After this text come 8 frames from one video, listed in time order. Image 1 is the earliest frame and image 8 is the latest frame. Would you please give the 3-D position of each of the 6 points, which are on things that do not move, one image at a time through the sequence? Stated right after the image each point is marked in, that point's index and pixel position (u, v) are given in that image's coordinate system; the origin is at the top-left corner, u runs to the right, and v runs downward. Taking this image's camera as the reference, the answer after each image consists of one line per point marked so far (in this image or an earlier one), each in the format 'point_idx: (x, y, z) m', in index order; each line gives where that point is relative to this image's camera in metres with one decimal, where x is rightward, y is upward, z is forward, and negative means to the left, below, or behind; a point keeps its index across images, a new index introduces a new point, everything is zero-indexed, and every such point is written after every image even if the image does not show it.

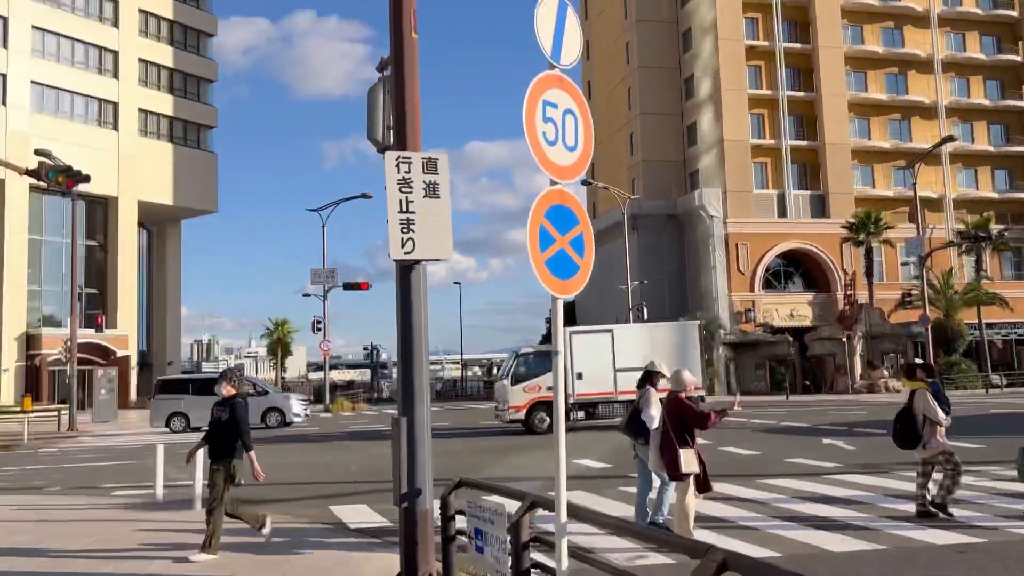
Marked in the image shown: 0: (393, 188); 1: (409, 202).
0: (-1.0, +0.9, +6.5) m
1: (-0.7, +0.7, +5.8) m
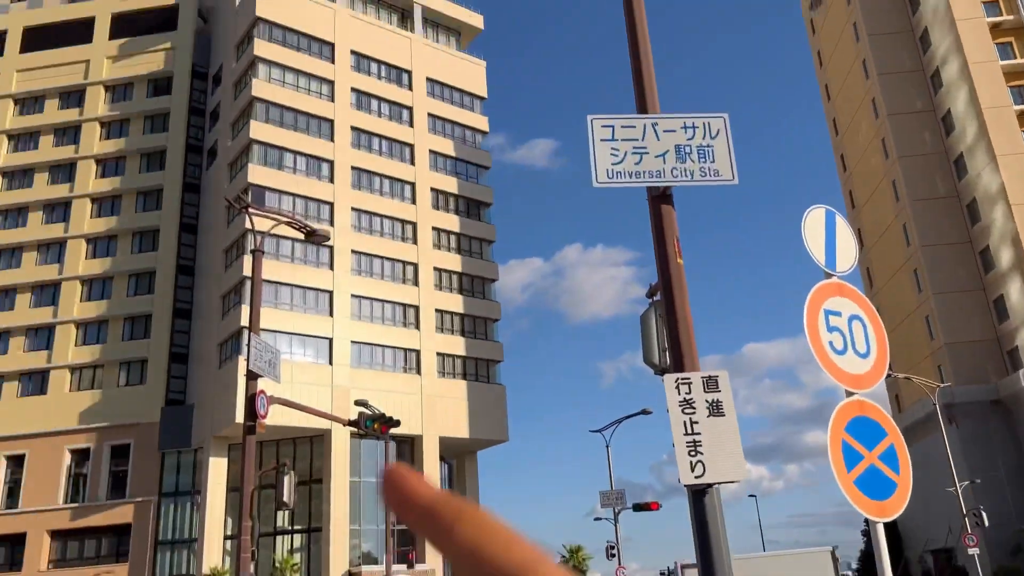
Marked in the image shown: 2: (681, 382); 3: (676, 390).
0: (+1.3, -1.0, +6.5) m
1: (+1.3, -0.9, +5.7) m
2: (+1.4, -0.8, +6.6) m
3: (+1.4, -0.8, +6.6) m
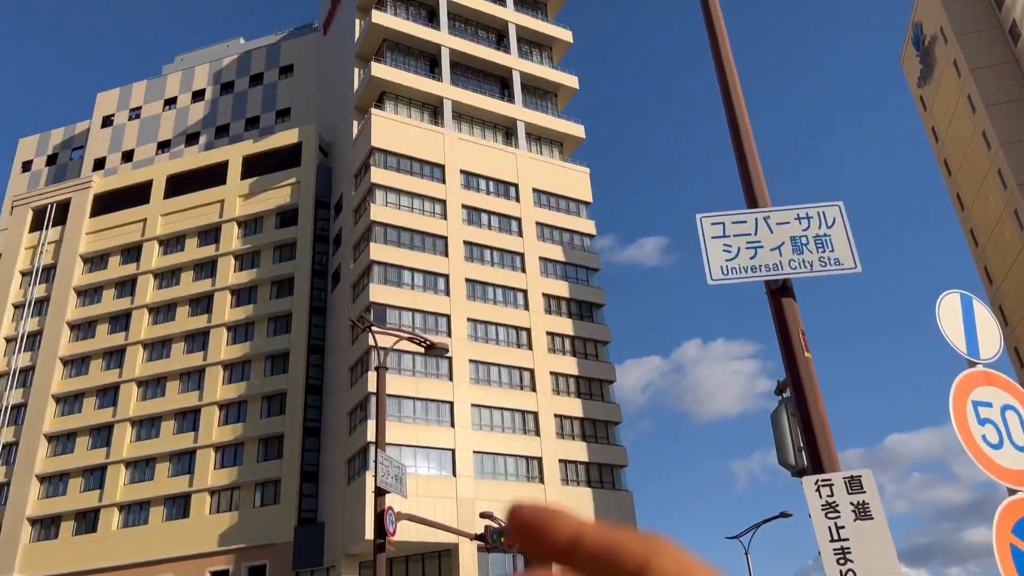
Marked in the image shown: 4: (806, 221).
0: (+2.3, -1.7, +6.1) m
1: (+2.2, -1.6, +5.4) m
2: (+2.4, -1.5, +6.3) m
3: (+2.4, -1.6, +6.2) m
4: (+3.4, +0.8, +9.3) m
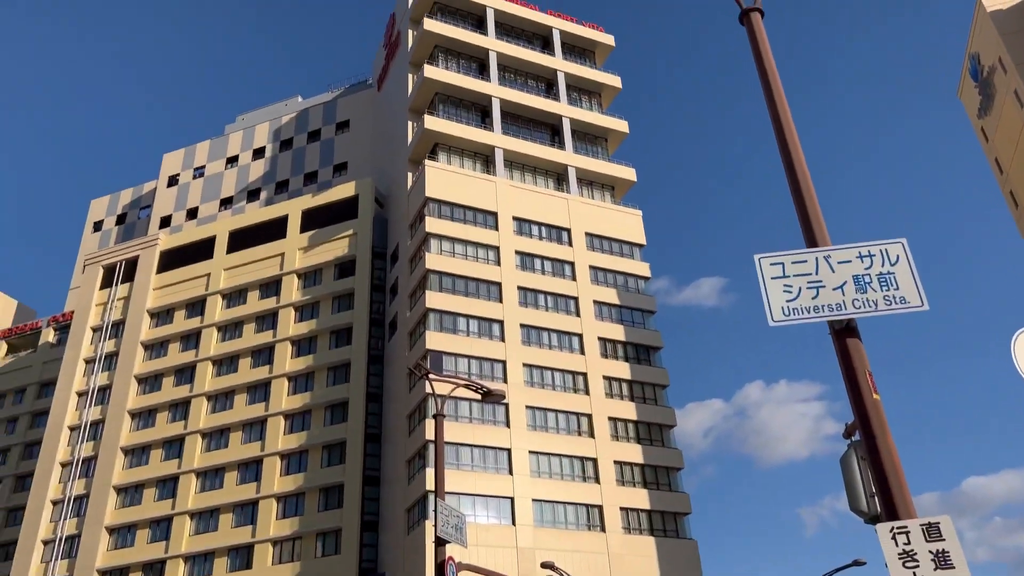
0: (+2.8, -2.0, +5.9) m
1: (+2.6, -1.9, +5.1) m
2: (+2.9, -1.8, +6.0) m
3: (+2.9, -1.9, +6.0) m
4: (+4.0, +0.3, +9.1) m
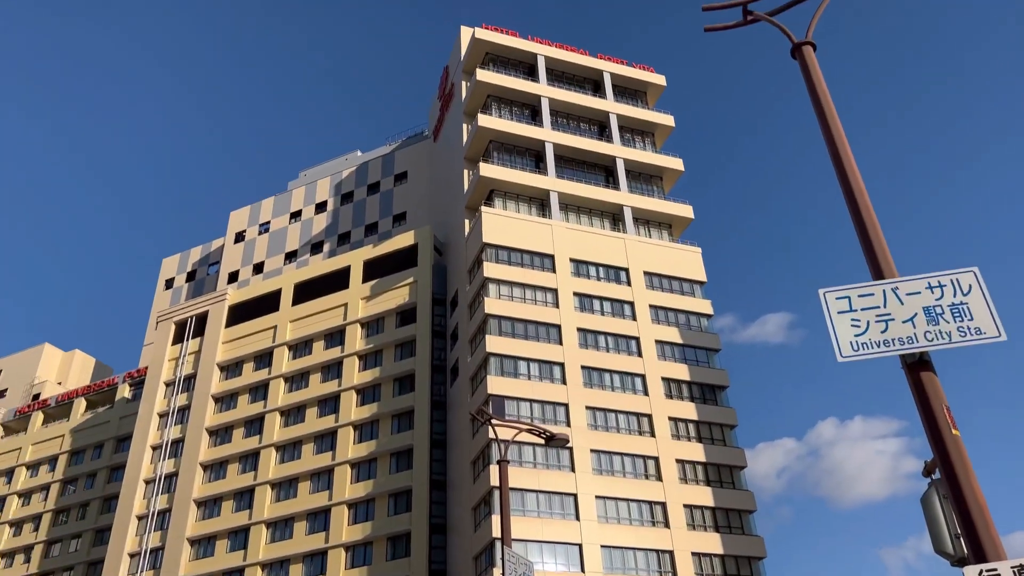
0: (+3.3, -2.2, +5.6) m
1: (+3.0, -2.0, +4.8) m
2: (+3.4, -2.1, +5.7) m
3: (+3.3, -2.1, +5.7) m
4: (+4.7, 0.0, +8.8) m
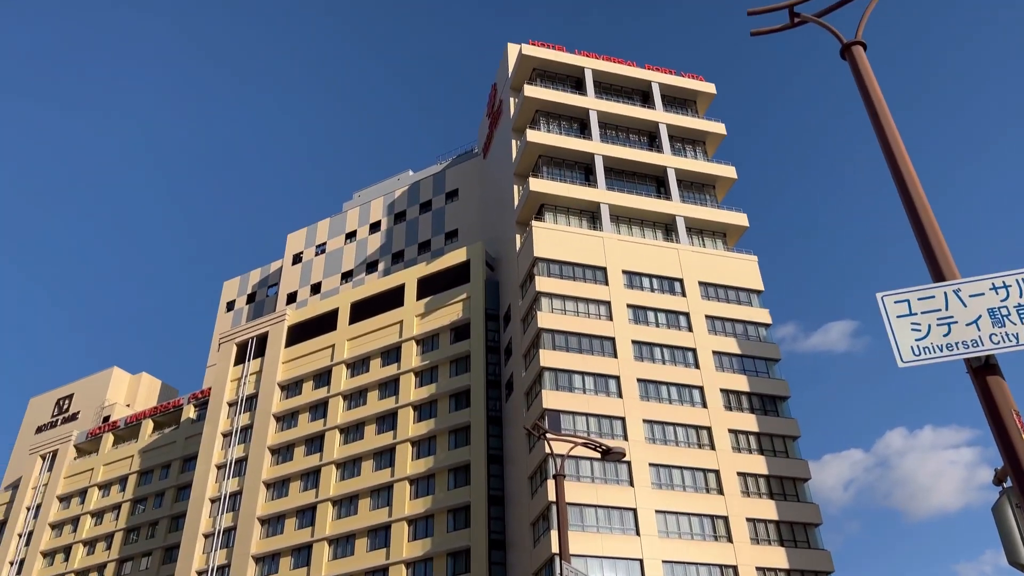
0: (+3.6, -2.2, +5.3) m
1: (+3.3, -2.0, +4.6) m
2: (+3.7, -2.0, +5.4) m
3: (+3.7, -2.1, +5.4) m
4: (+5.2, 0.0, +8.5) m
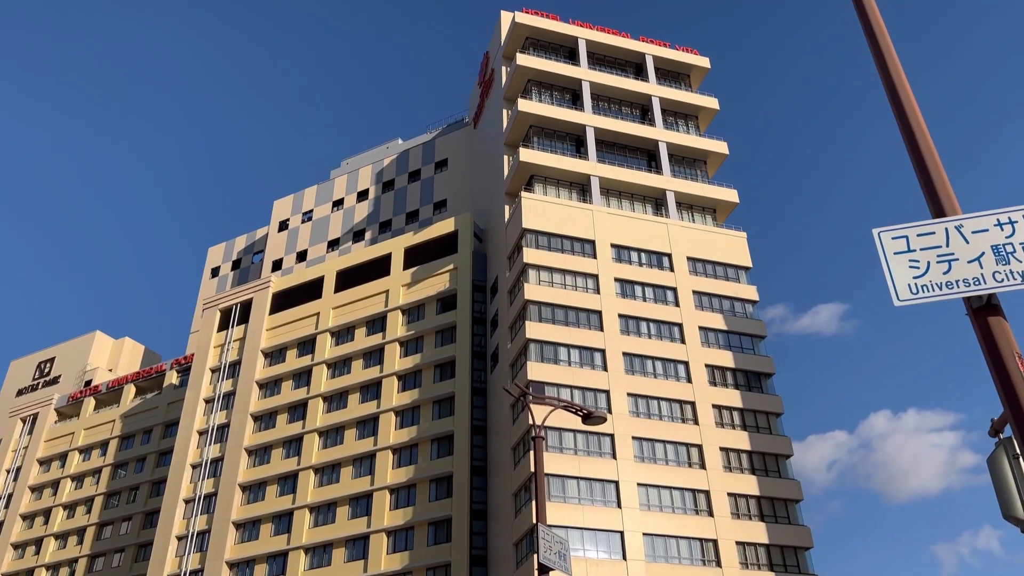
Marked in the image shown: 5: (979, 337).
0: (+3.4, -1.6, +4.9) m
1: (+3.1, -1.4, +4.2) m
2: (+3.5, -1.4, +5.1) m
3: (+3.5, -1.5, +5.0) m
4: (+4.9, +0.7, +8.1) m
5: (+4.5, -0.4, +7.8) m
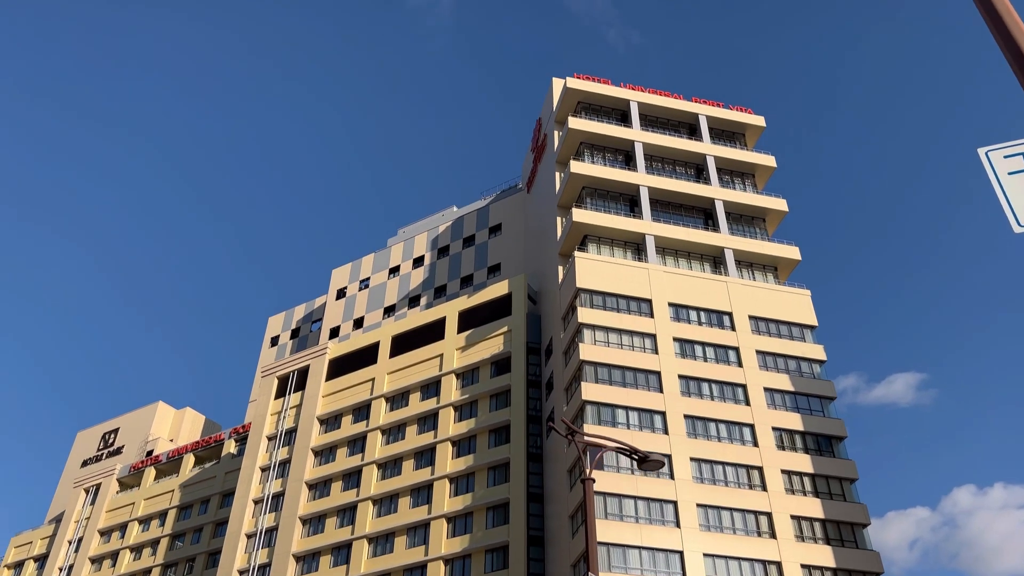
0: (+3.5, -0.7, +3.7) m
1: (+3.1, -0.5, +3.1) m
2: (+3.6, -0.6, +3.9) m
3: (+3.5, -0.6, +3.9) m
4: (+5.2, +1.2, +7.0) m
5: (+4.7, +0.2, +6.6) m
